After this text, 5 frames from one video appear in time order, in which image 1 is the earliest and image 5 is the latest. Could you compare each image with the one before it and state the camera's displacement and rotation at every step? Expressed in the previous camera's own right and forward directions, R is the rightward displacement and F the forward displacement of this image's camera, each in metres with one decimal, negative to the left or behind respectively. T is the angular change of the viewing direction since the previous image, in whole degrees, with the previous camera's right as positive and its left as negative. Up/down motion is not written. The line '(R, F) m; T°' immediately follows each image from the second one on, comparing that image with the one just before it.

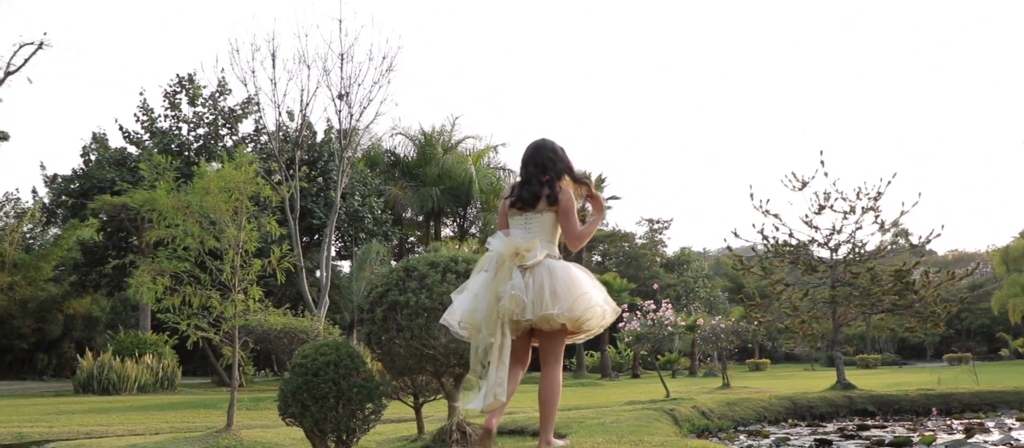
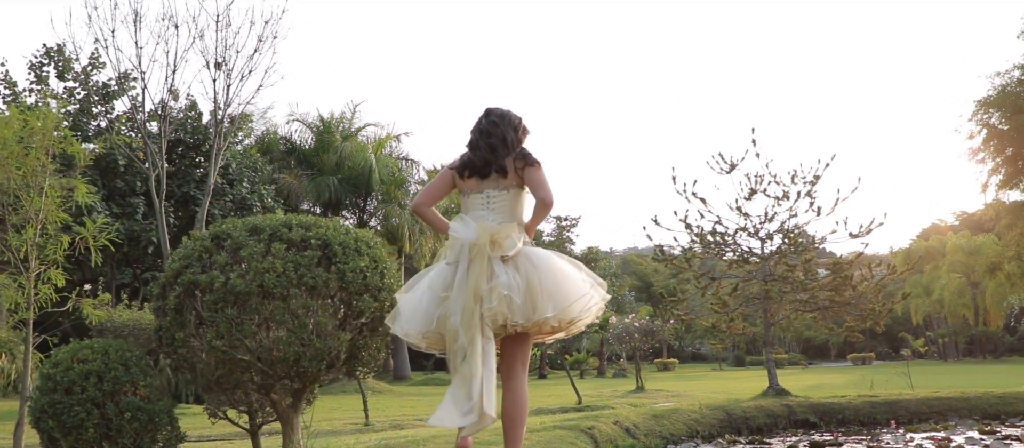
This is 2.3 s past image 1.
(+0.1, +1.4) m; +5°
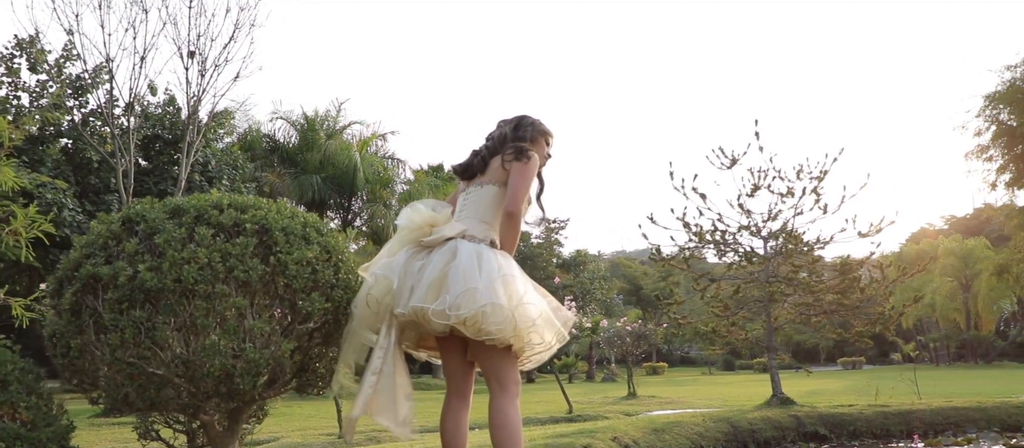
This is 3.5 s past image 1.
(0.0, +0.6) m; +1°
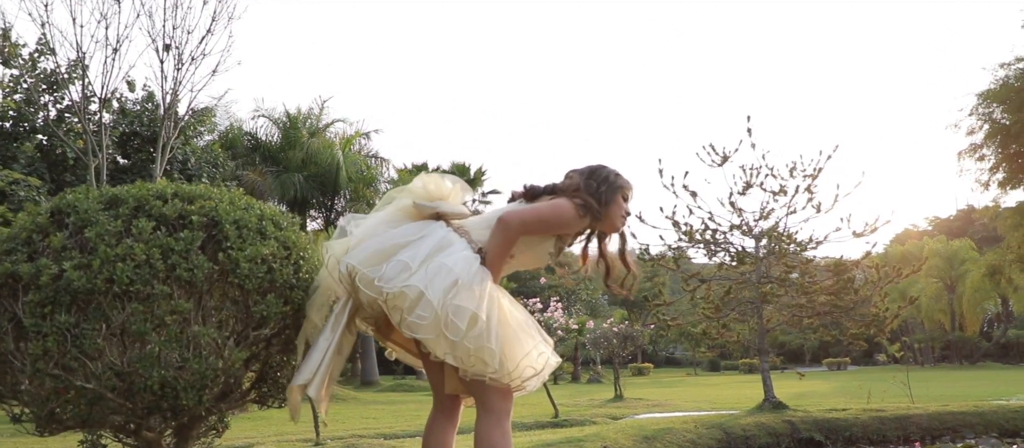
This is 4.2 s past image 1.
(0.0, +0.3) m; +1°
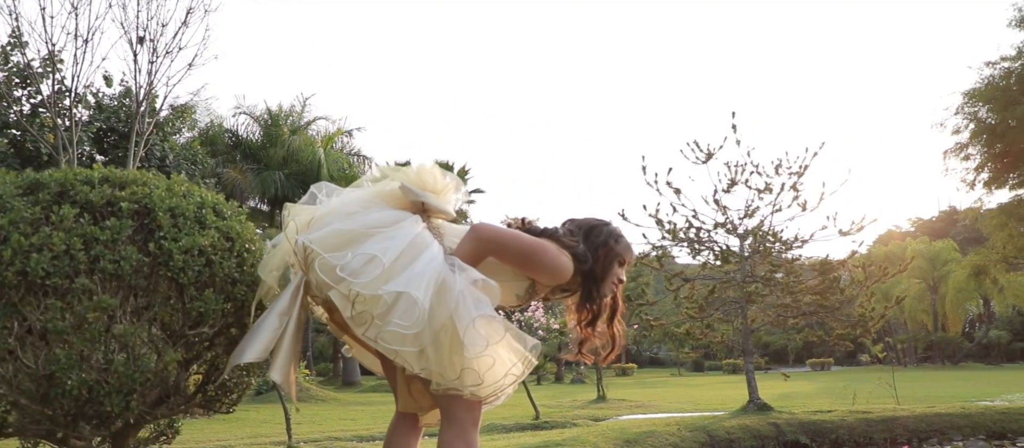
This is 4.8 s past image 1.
(0.0, +0.2) m; +1°
